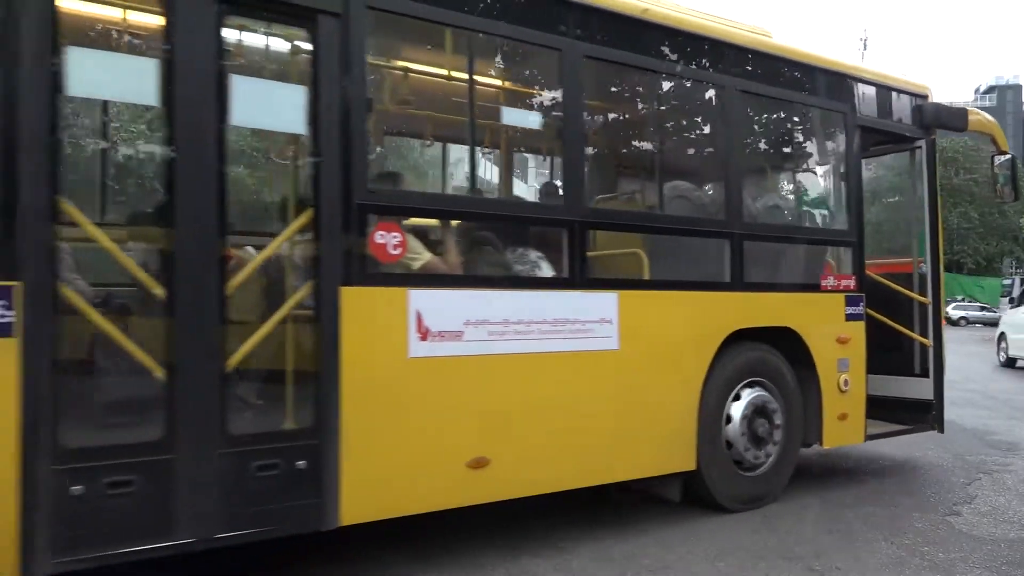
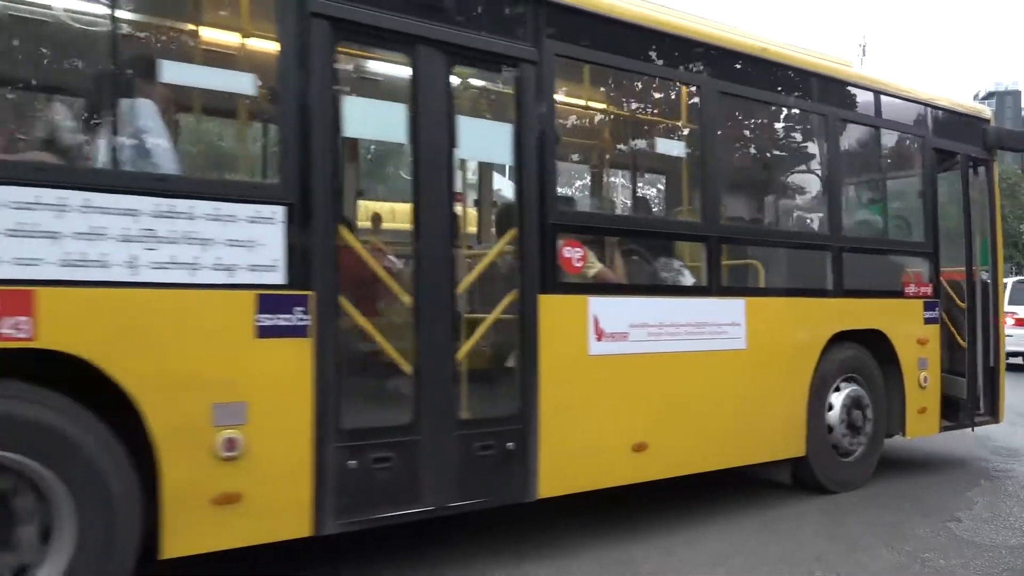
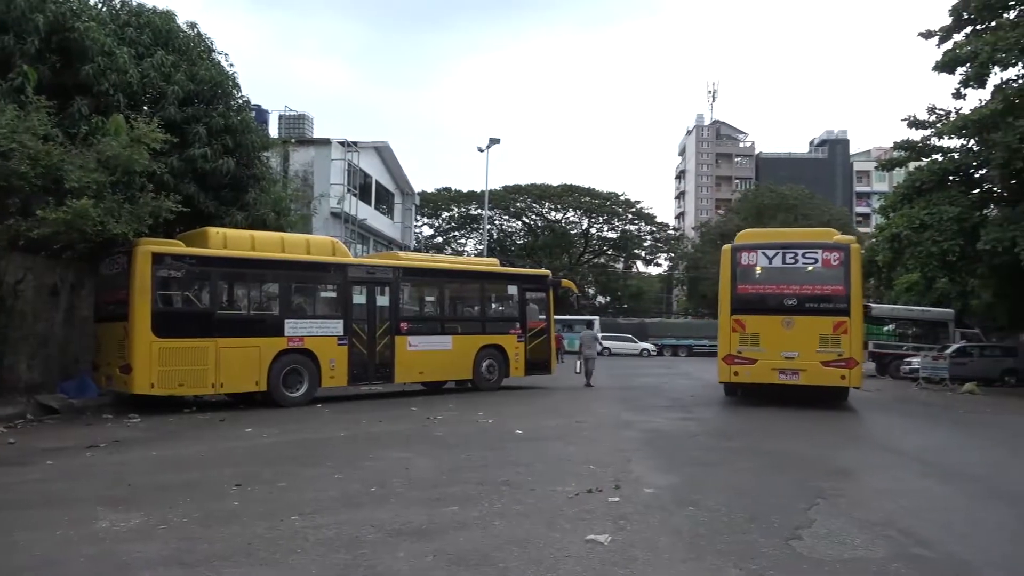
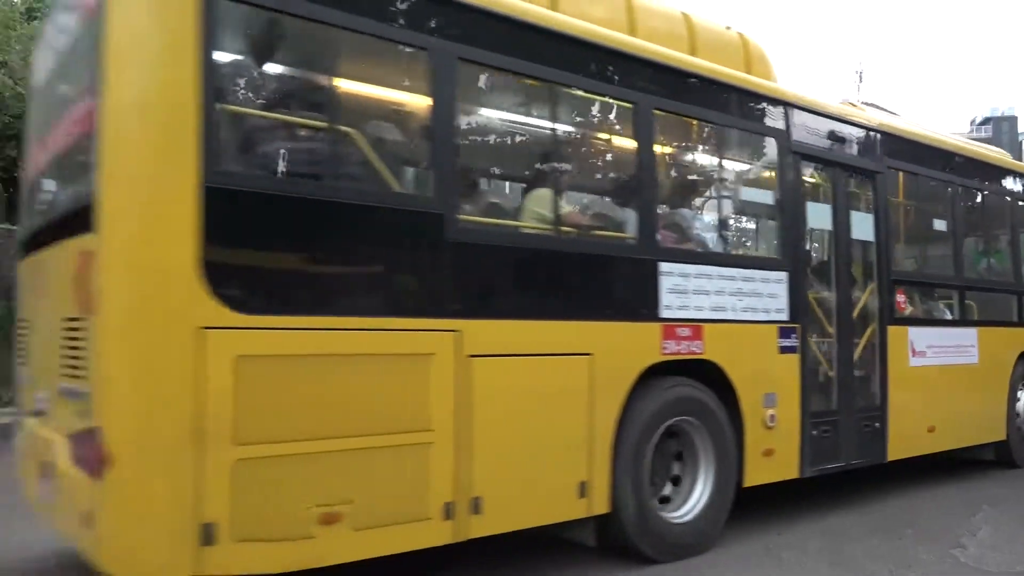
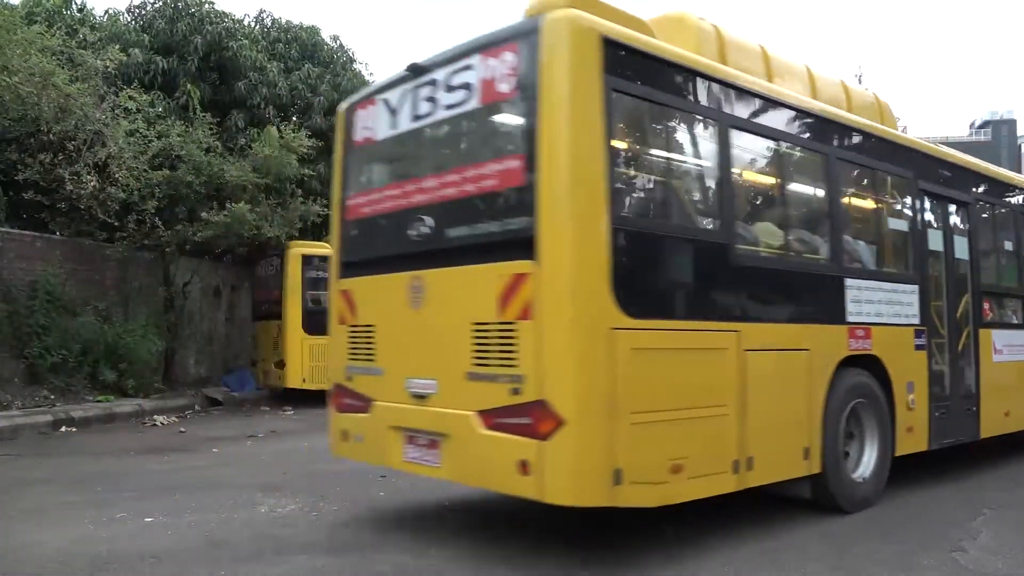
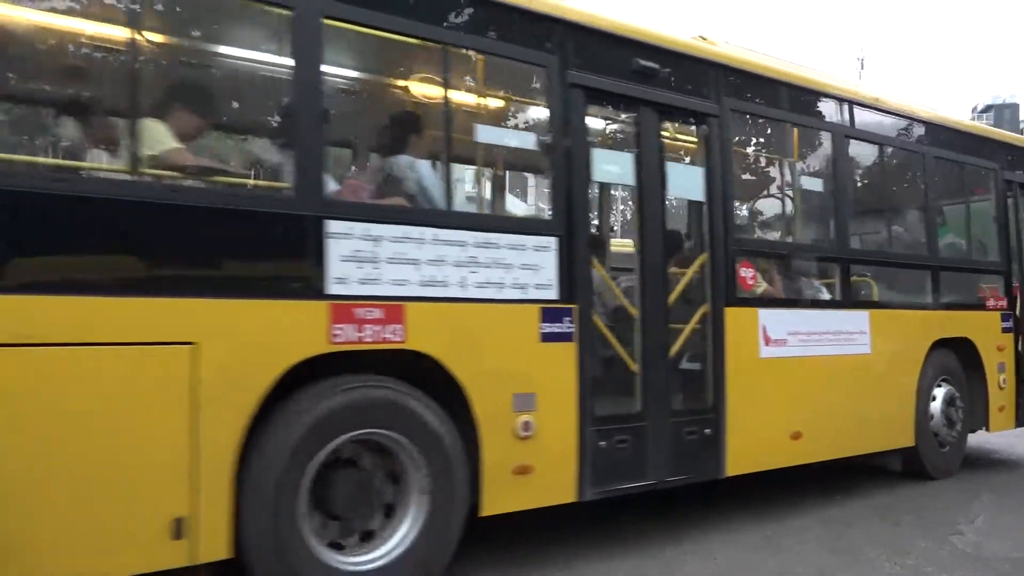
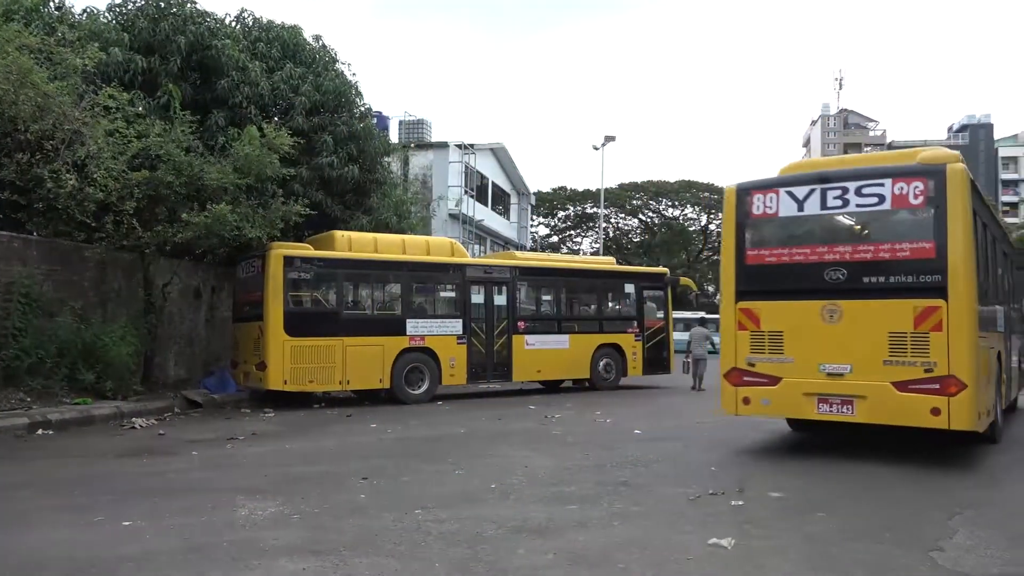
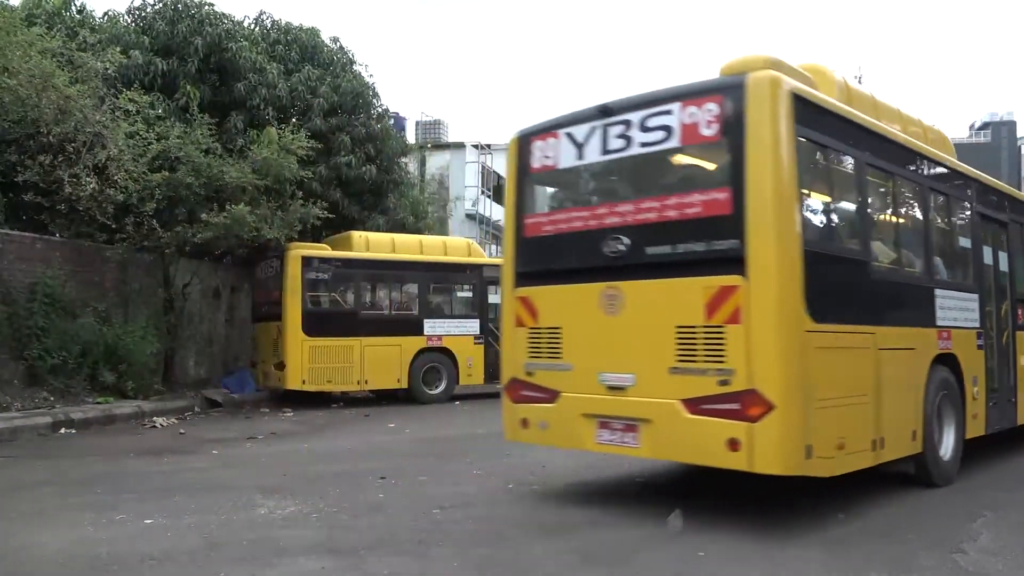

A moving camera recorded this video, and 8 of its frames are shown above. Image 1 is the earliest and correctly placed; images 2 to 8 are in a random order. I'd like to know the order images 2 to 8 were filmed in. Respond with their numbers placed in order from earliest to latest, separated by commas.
2, 6, 4, 5, 8, 7, 3
